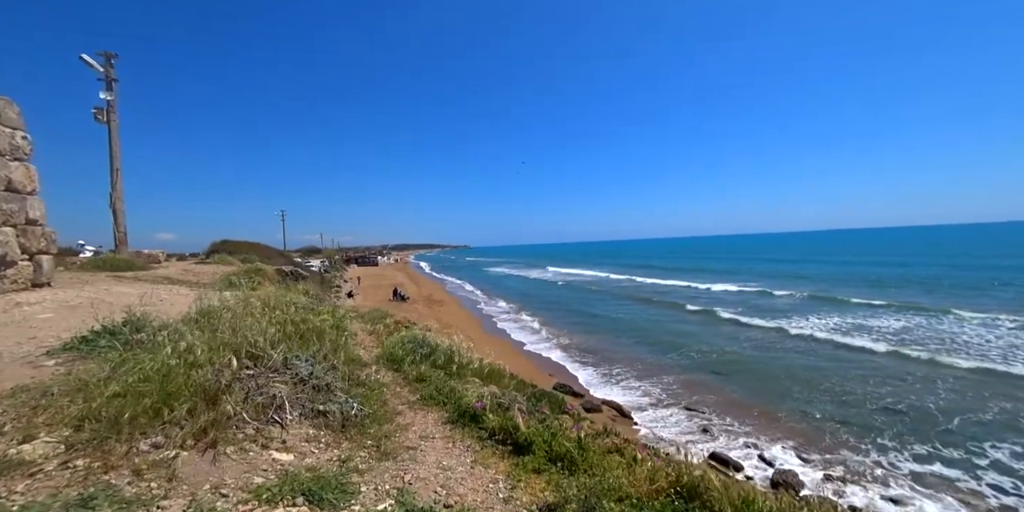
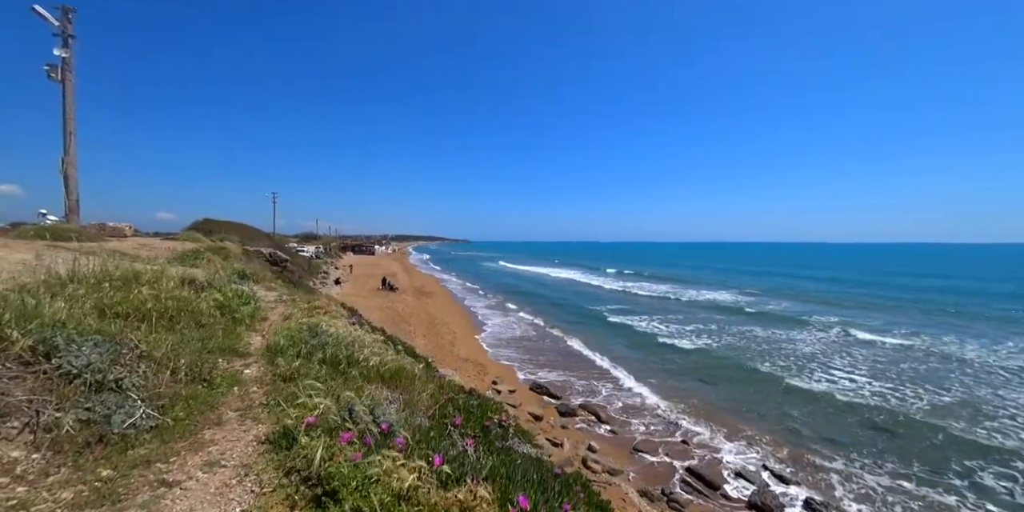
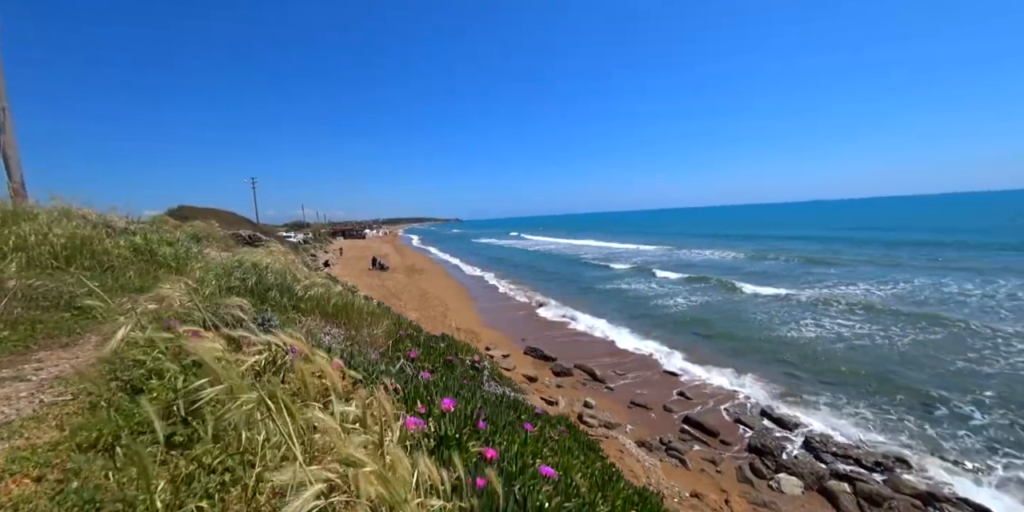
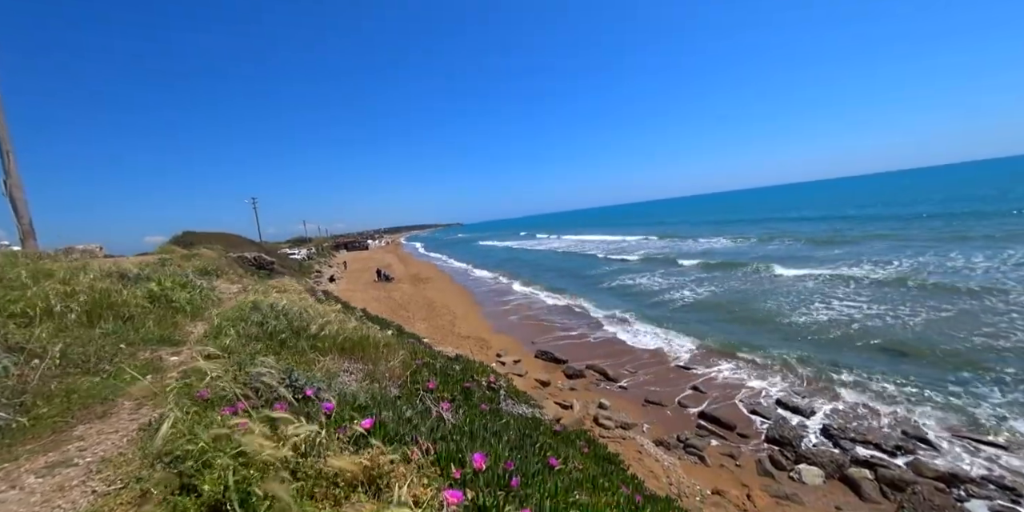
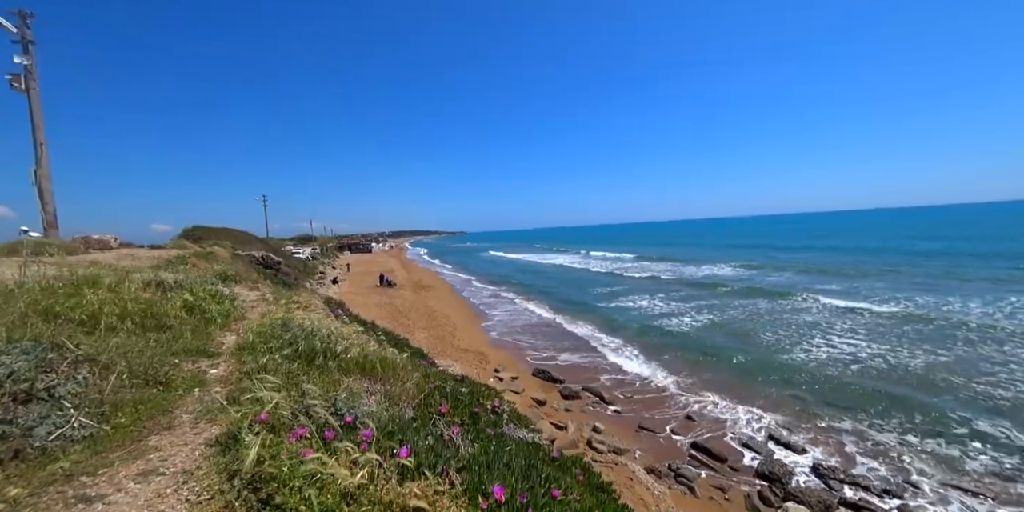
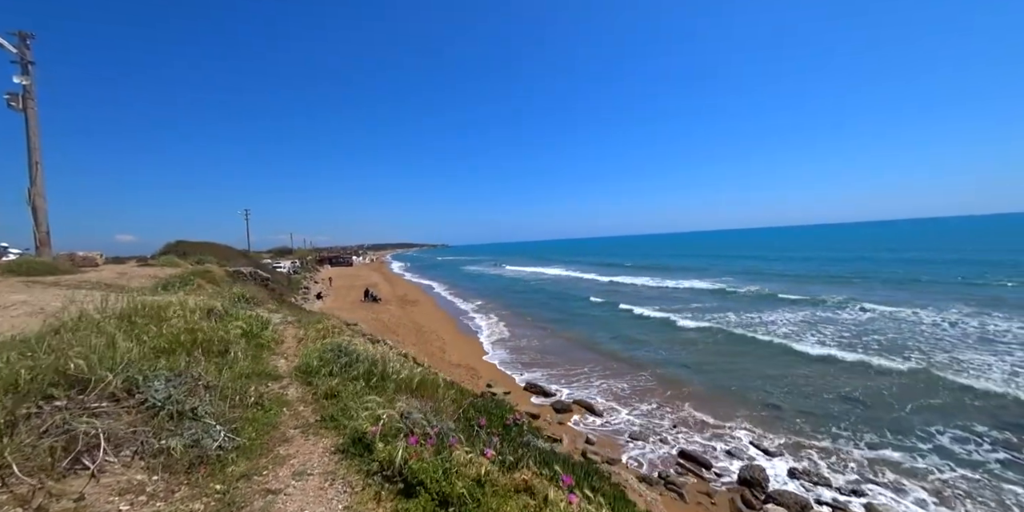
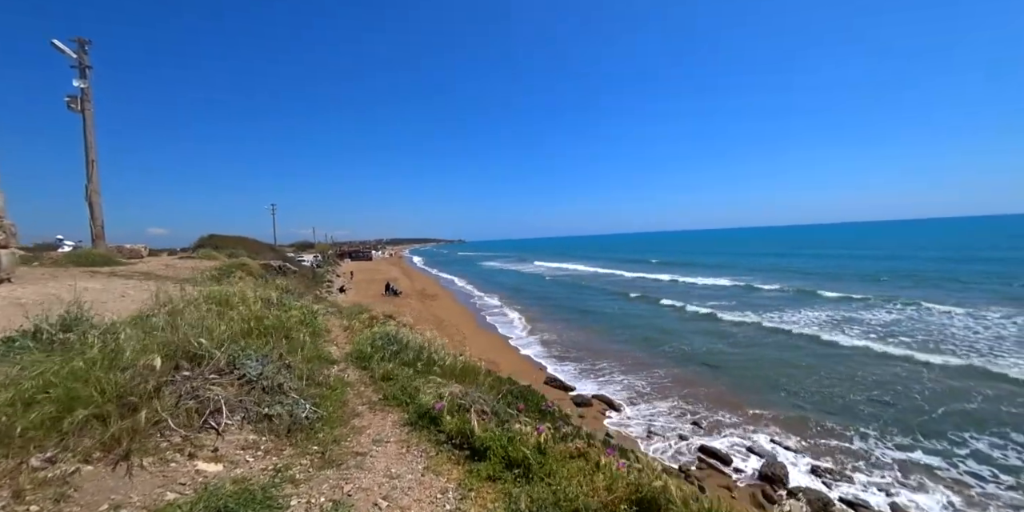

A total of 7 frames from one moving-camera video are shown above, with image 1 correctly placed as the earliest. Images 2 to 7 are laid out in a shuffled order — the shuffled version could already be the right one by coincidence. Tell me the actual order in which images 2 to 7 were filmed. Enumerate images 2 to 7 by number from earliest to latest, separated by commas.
7, 6, 2, 5, 4, 3
